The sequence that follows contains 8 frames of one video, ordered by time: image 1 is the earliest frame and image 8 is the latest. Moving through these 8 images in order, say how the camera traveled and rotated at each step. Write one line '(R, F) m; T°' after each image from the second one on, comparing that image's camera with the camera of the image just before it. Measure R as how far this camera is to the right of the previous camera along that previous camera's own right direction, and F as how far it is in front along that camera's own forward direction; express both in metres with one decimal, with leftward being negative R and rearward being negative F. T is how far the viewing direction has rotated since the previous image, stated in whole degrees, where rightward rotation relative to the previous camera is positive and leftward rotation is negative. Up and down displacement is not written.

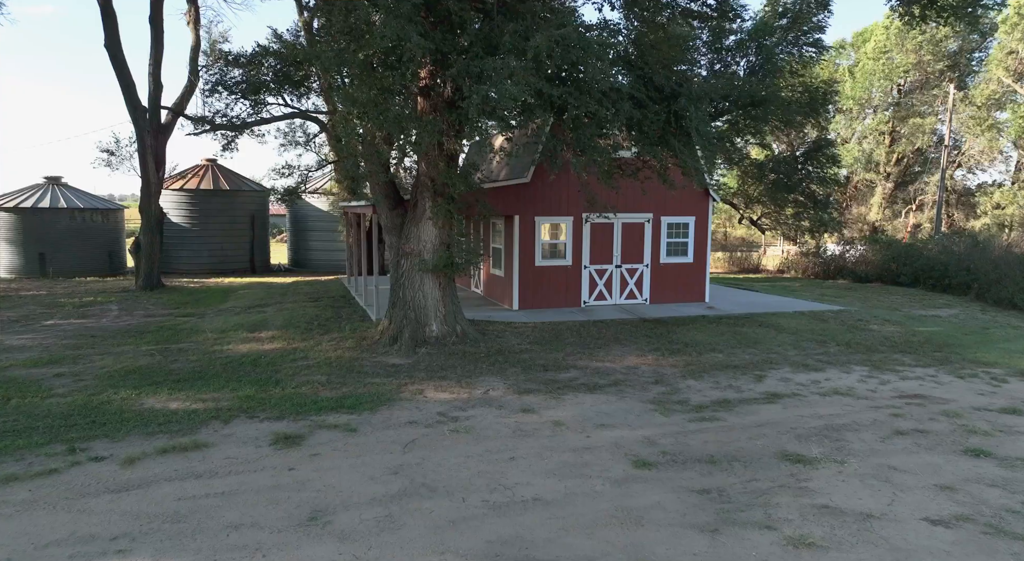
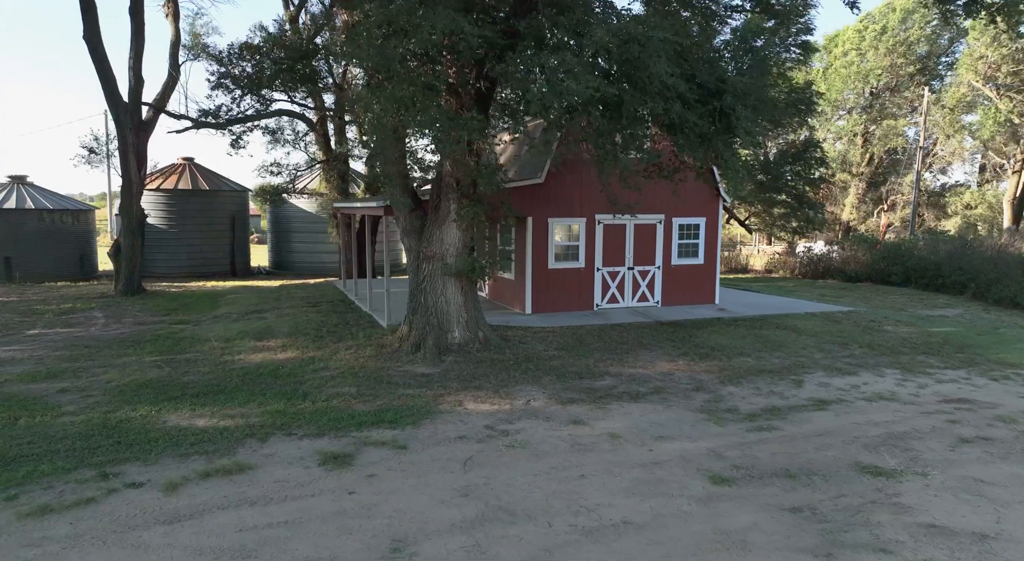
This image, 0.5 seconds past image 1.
(-0.8, +0.3) m; +3°
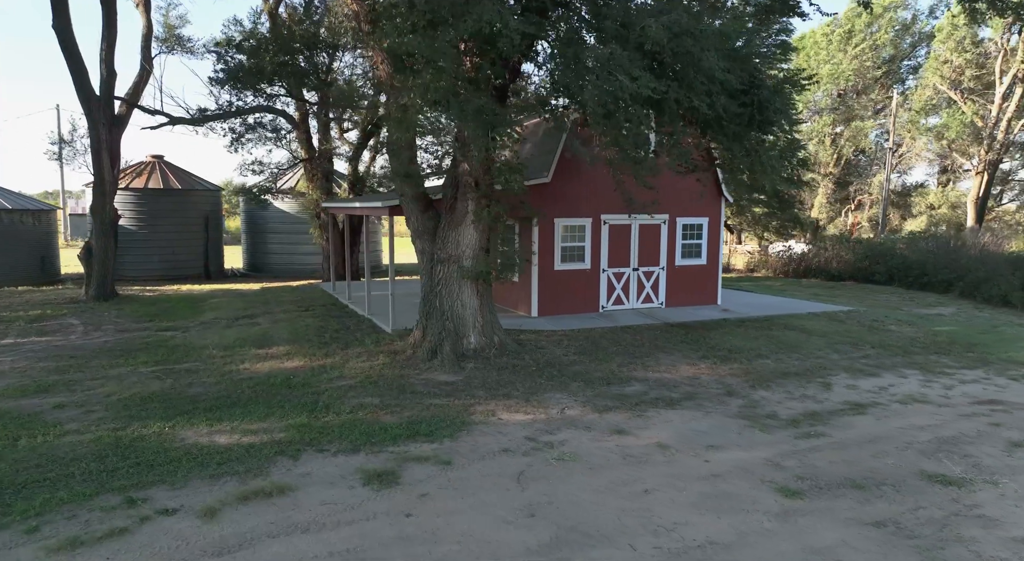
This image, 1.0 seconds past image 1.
(-0.7, +0.3) m; +3°
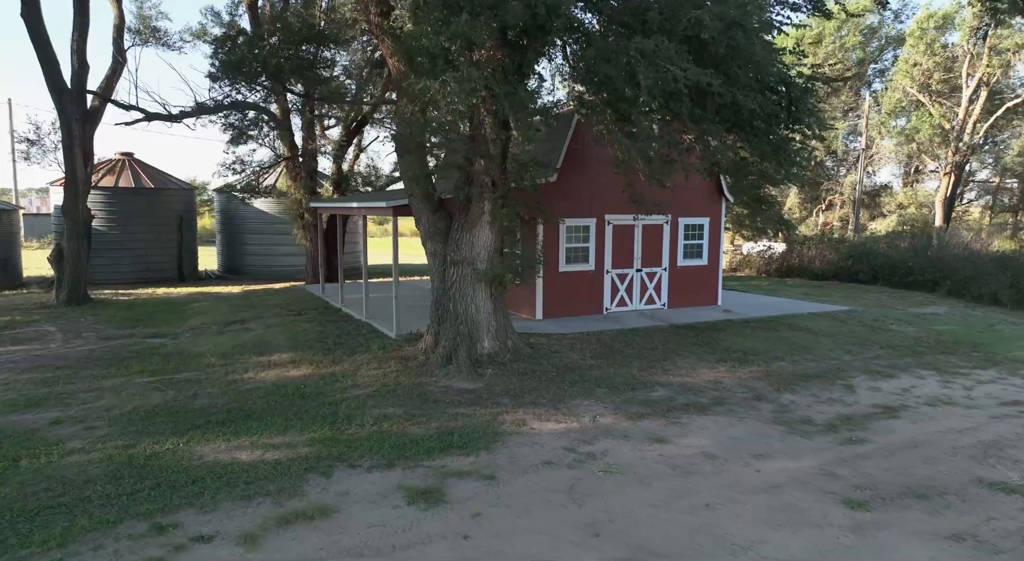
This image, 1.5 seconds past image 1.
(-0.6, +0.2) m; +3°
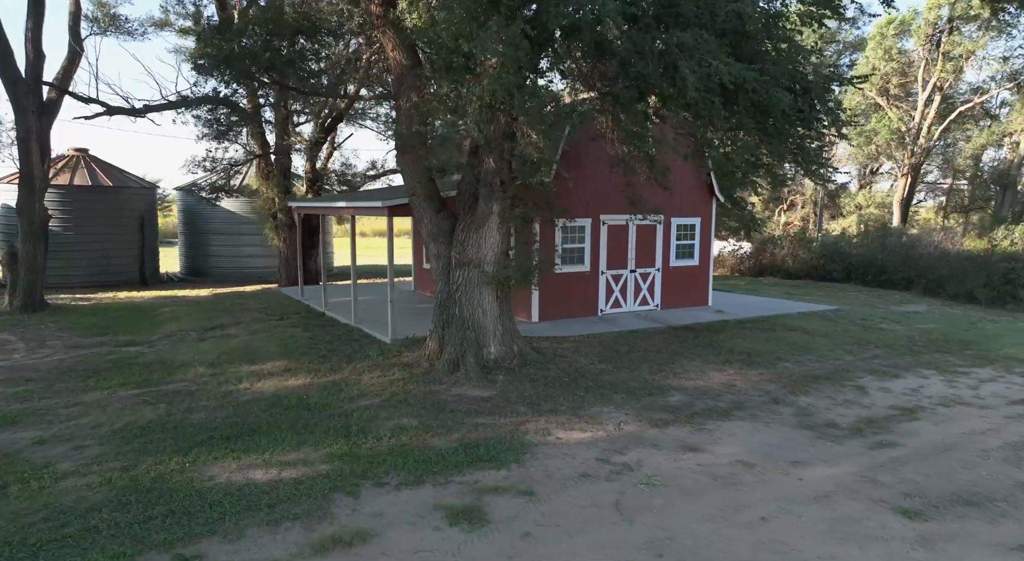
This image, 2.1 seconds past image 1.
(-0.6, +0.3) m; +3°
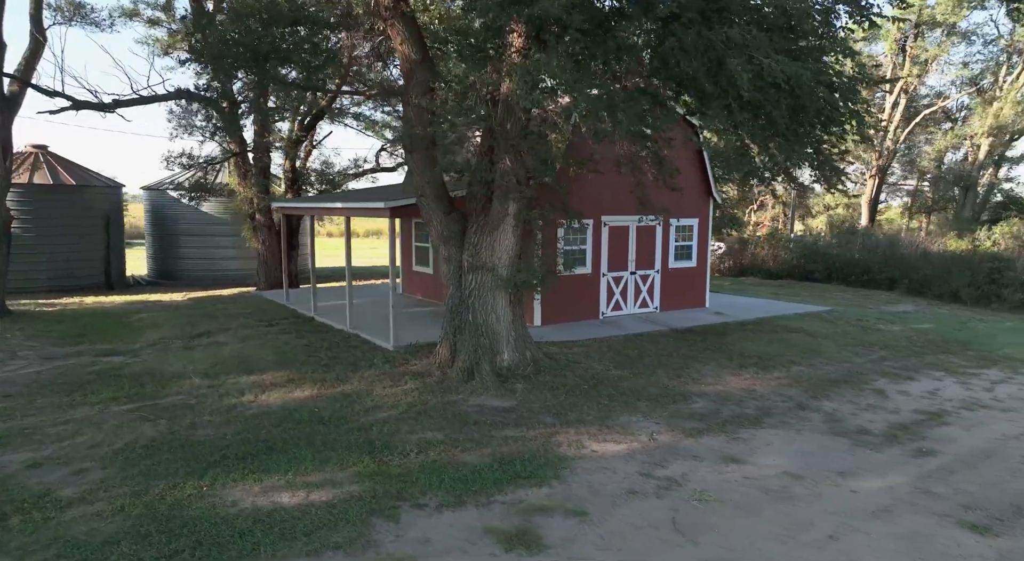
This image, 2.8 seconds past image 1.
(-0.6, +0.3) m; +3°
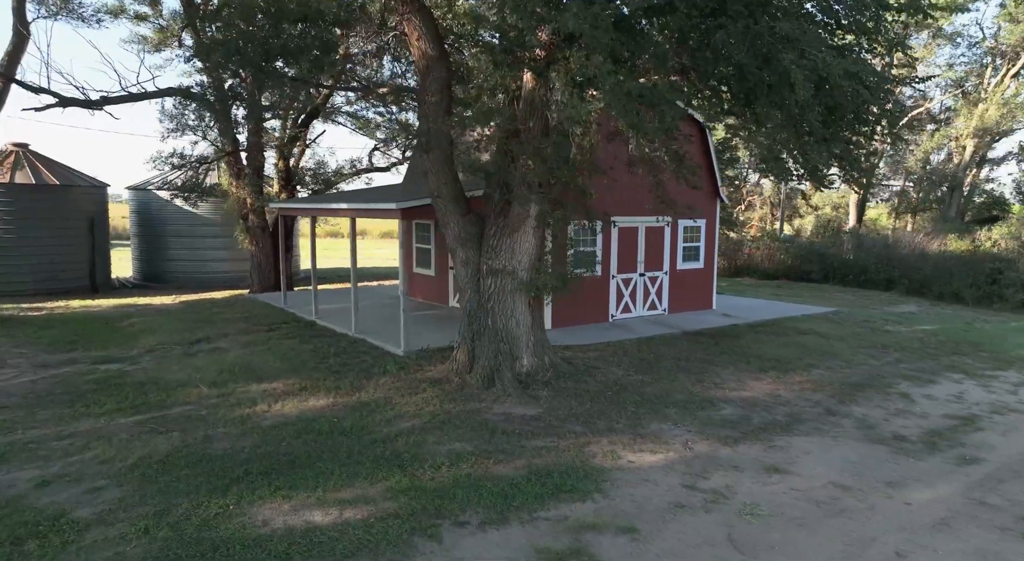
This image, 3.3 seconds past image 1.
(-0.4, +0.2) m; +1°
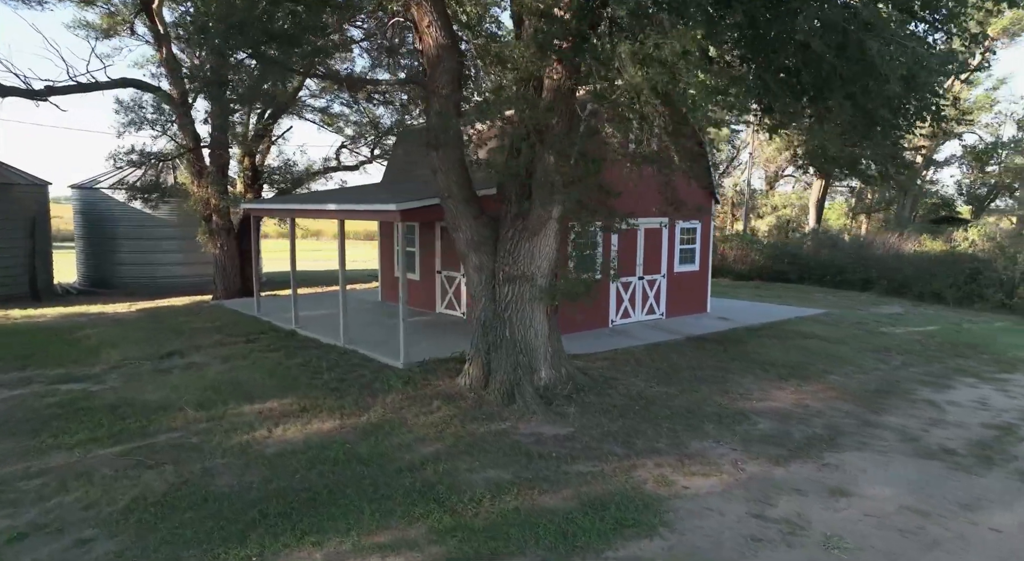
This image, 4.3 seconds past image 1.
(-0.7, +0.5) m; +4°
